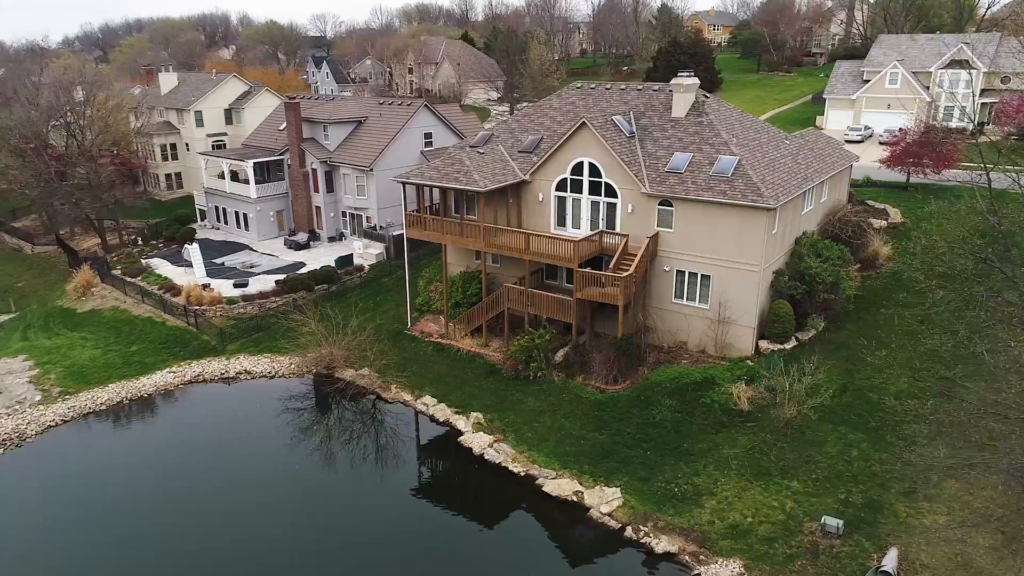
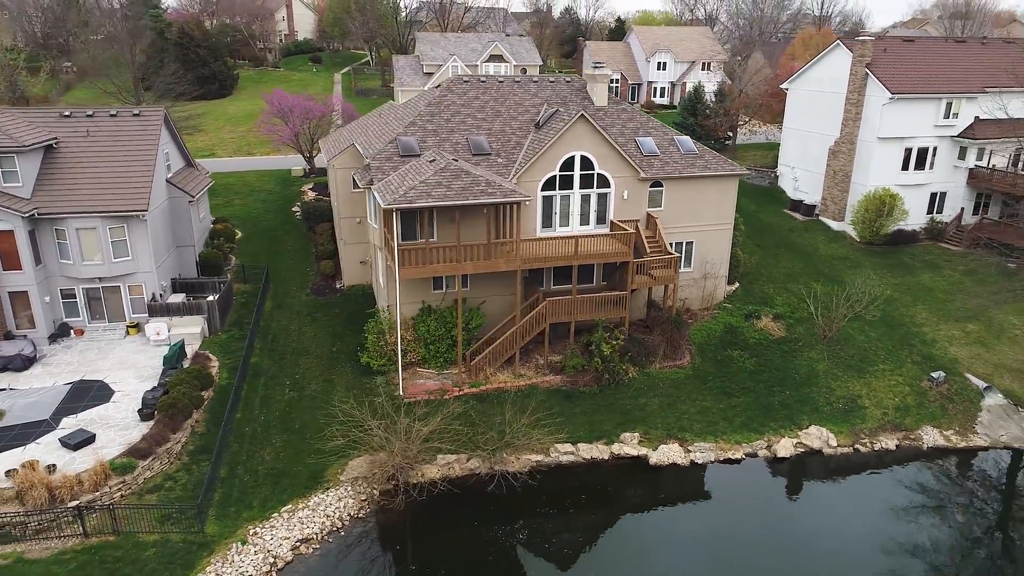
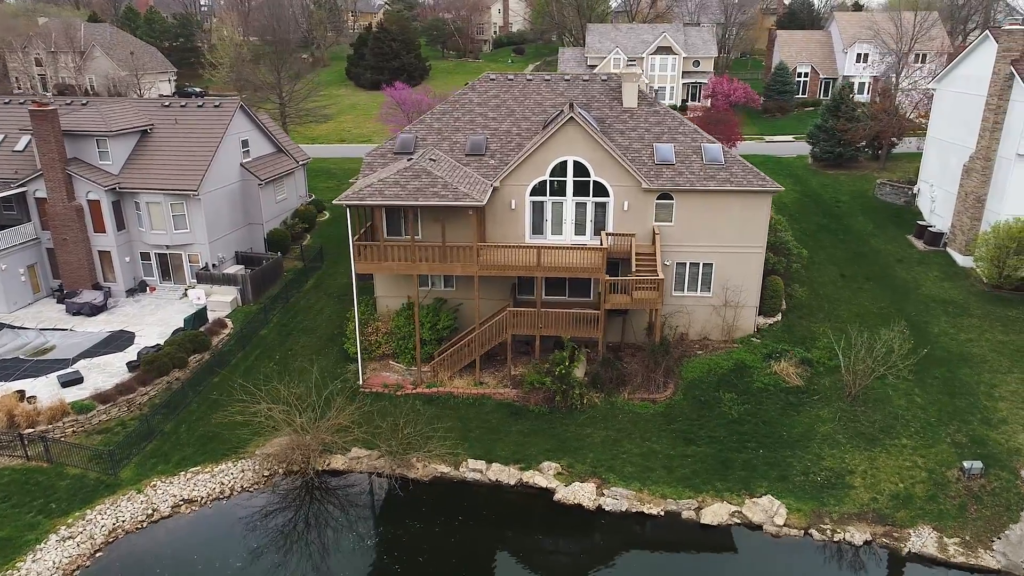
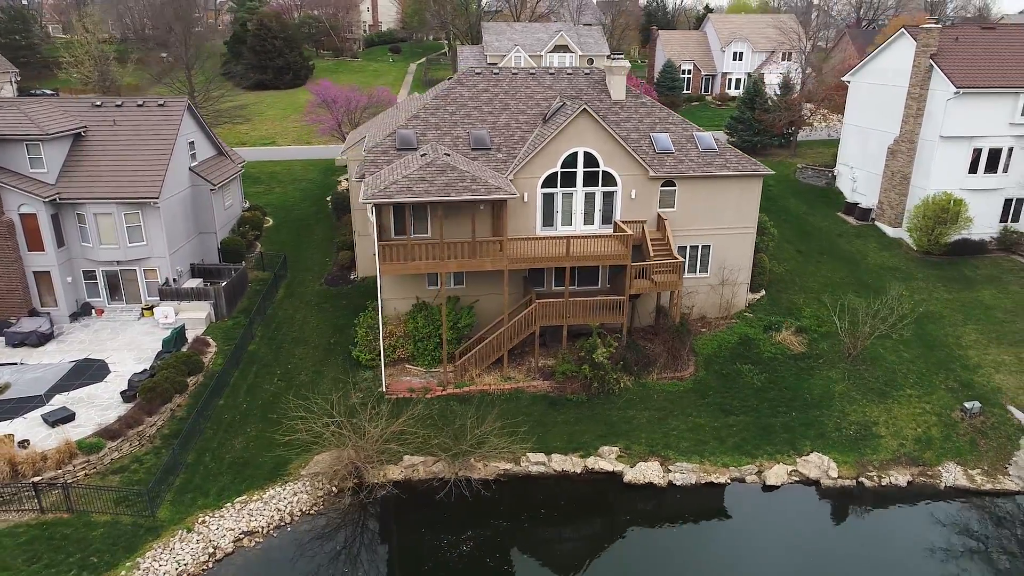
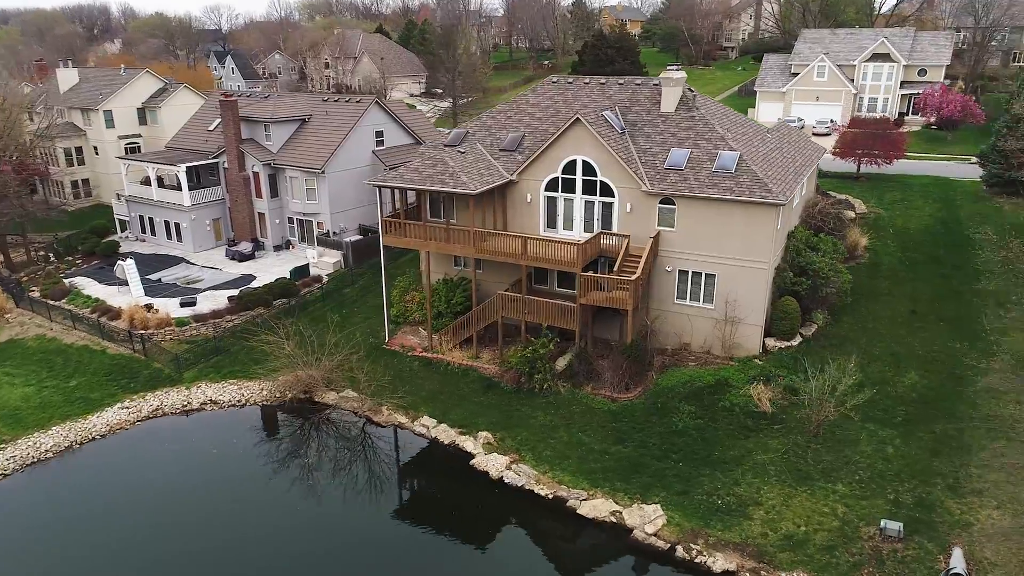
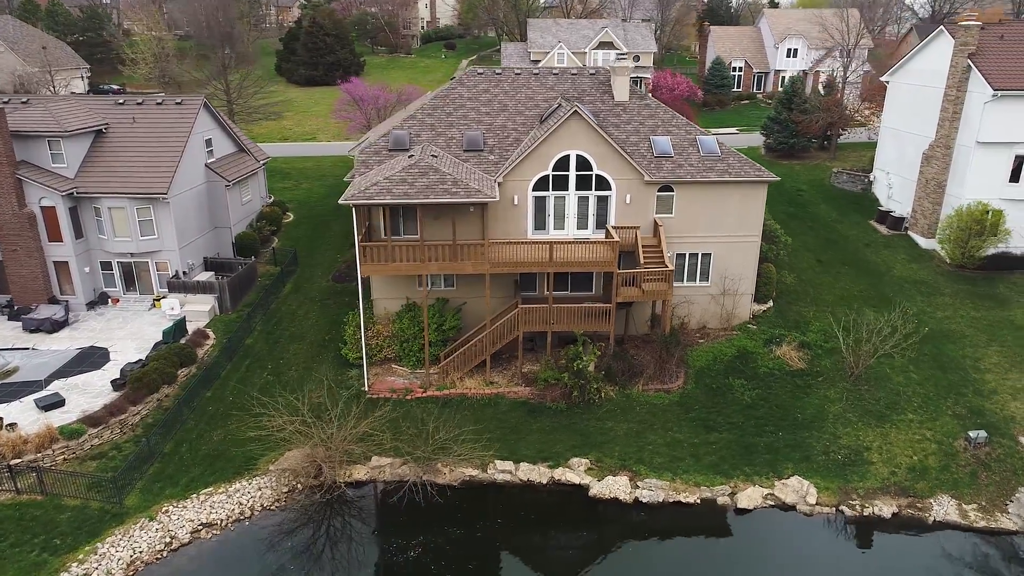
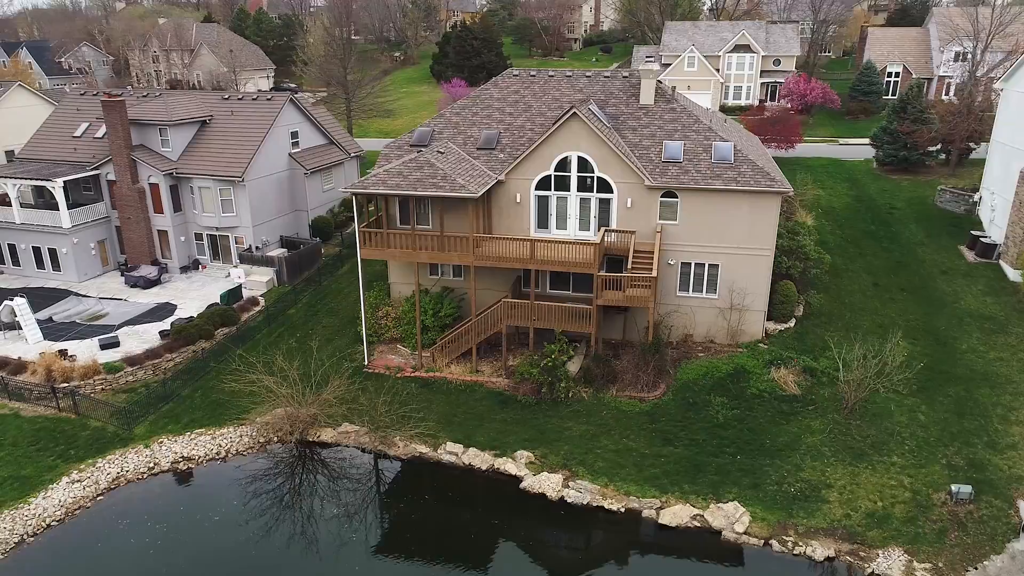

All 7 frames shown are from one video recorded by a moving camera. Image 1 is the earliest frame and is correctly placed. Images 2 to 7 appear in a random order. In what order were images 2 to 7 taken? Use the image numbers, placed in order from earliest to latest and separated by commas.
5, 7, 3, 6, 4, 2
